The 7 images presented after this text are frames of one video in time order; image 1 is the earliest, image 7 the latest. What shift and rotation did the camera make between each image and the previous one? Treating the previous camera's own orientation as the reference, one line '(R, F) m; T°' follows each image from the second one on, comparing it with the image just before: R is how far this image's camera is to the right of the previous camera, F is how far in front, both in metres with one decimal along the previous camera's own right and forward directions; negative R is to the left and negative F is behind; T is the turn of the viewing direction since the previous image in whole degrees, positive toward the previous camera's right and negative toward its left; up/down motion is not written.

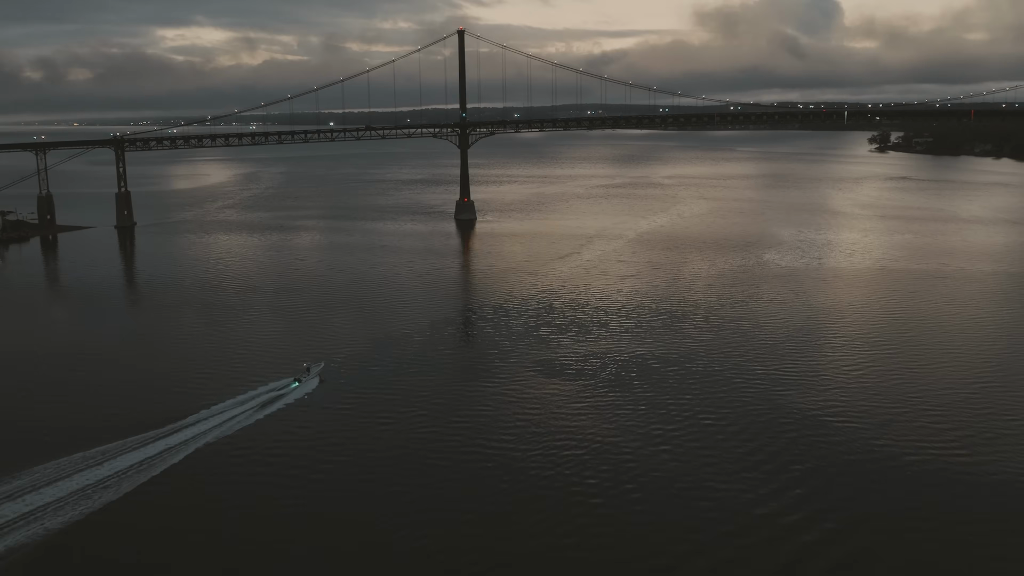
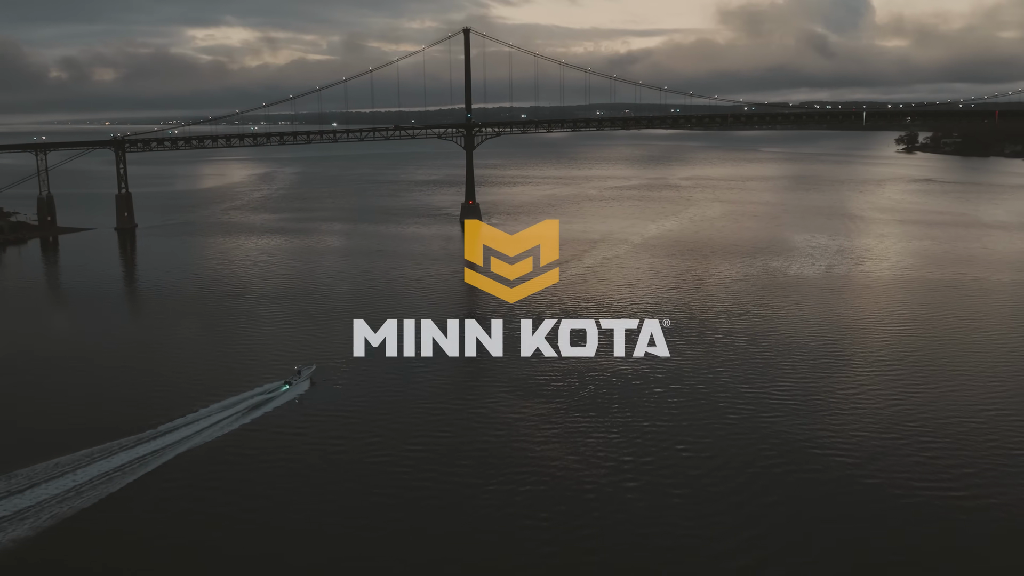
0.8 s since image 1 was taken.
(+1.1, +1.2) m; -2°
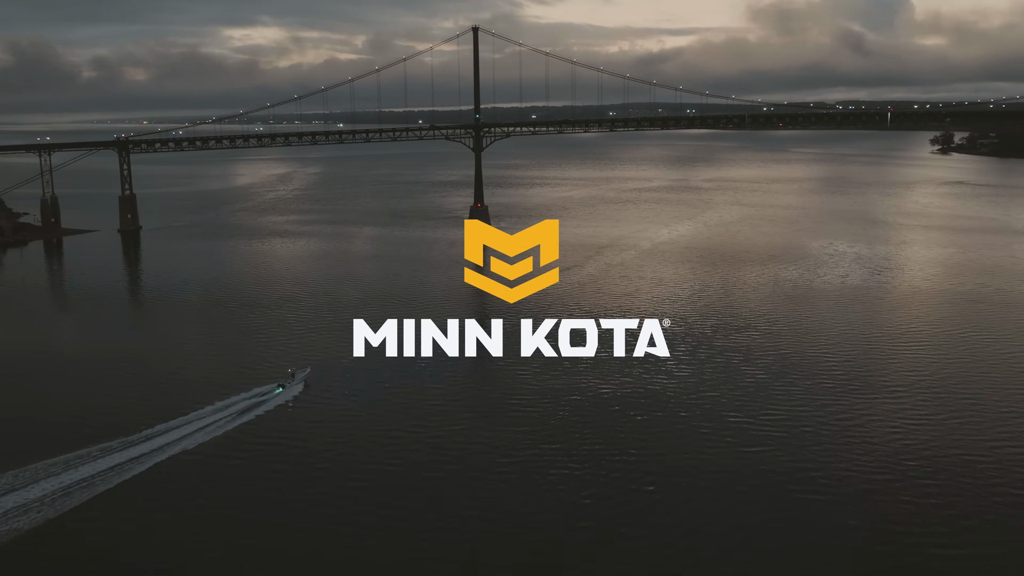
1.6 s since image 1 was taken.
(+1.3, +1.3) m; -2°
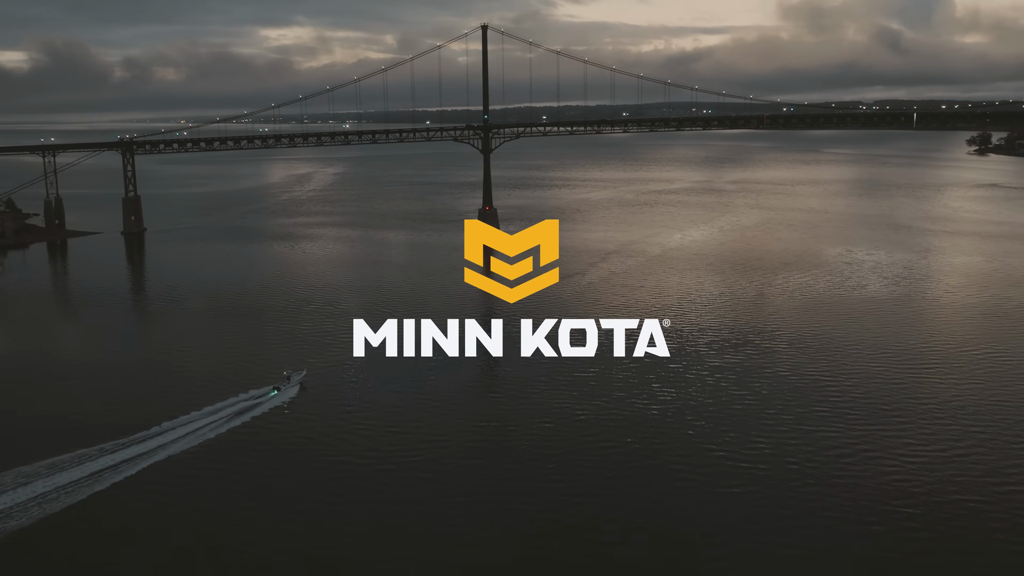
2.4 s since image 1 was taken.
(+1.3, +1.3) m; -2°
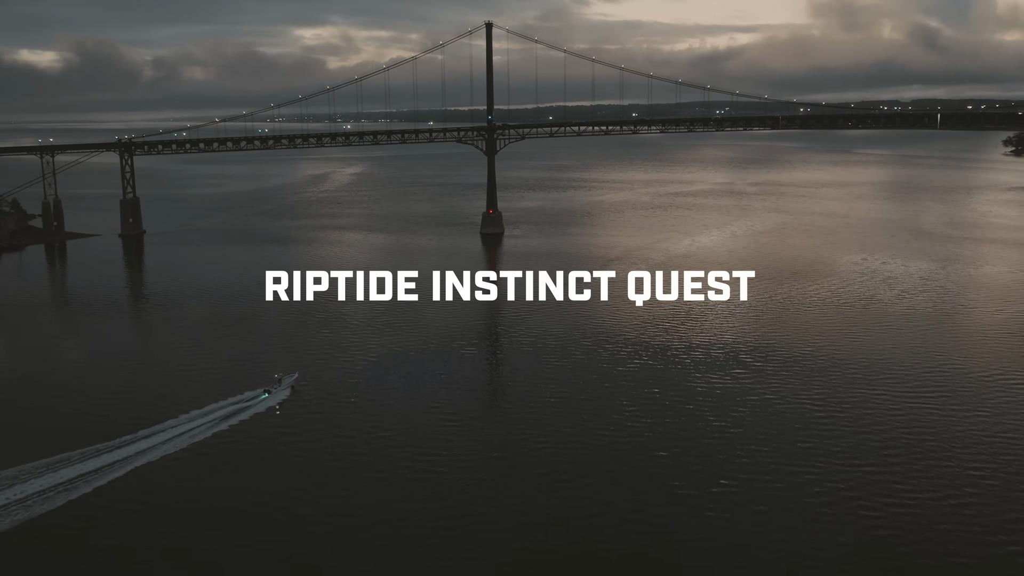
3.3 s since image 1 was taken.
(+1.4, +1.4) m; -2°
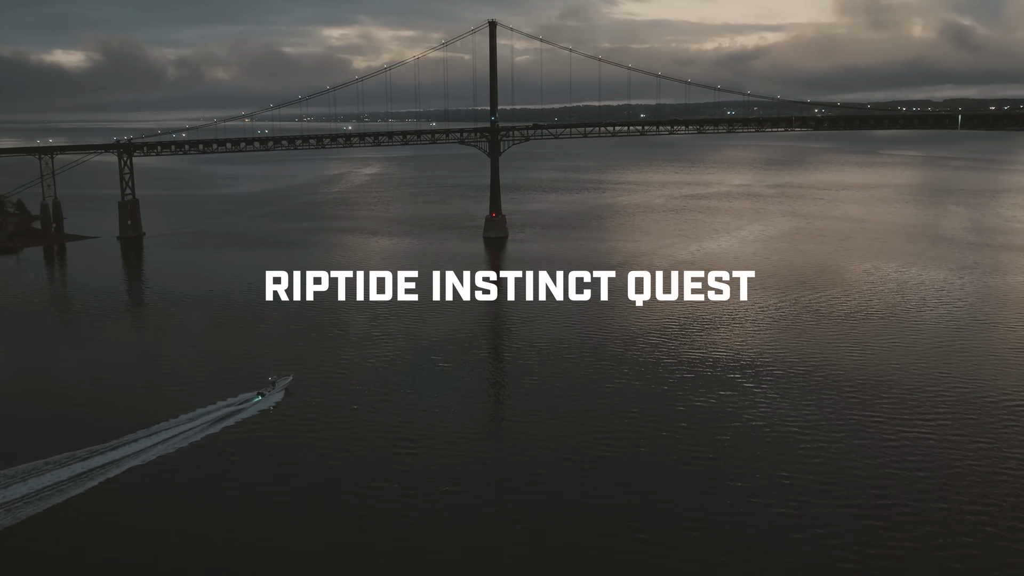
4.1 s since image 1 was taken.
(+1.2, +1.1) m; -2°
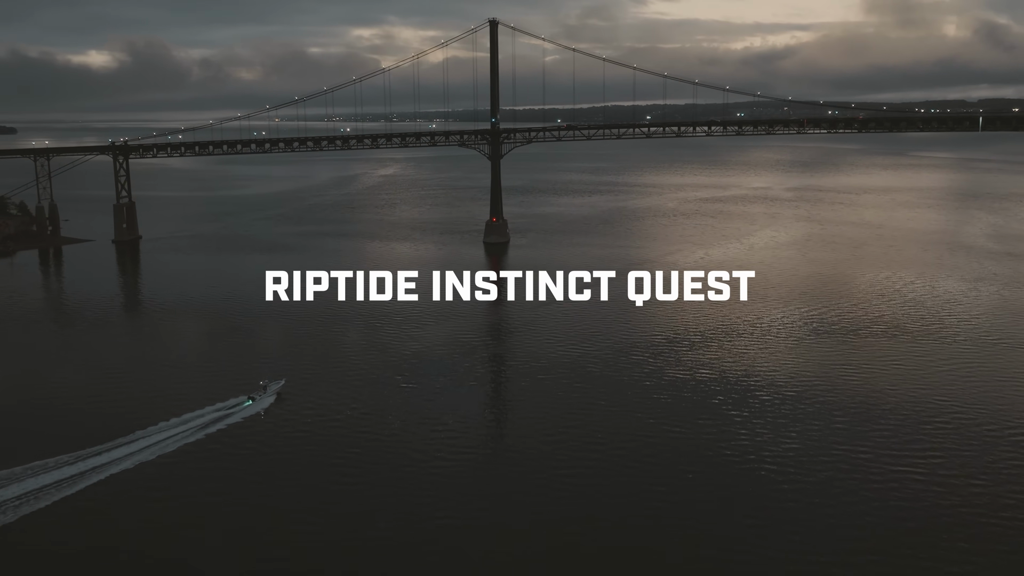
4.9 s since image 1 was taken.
(+1.3, +1.3) m; -2°
